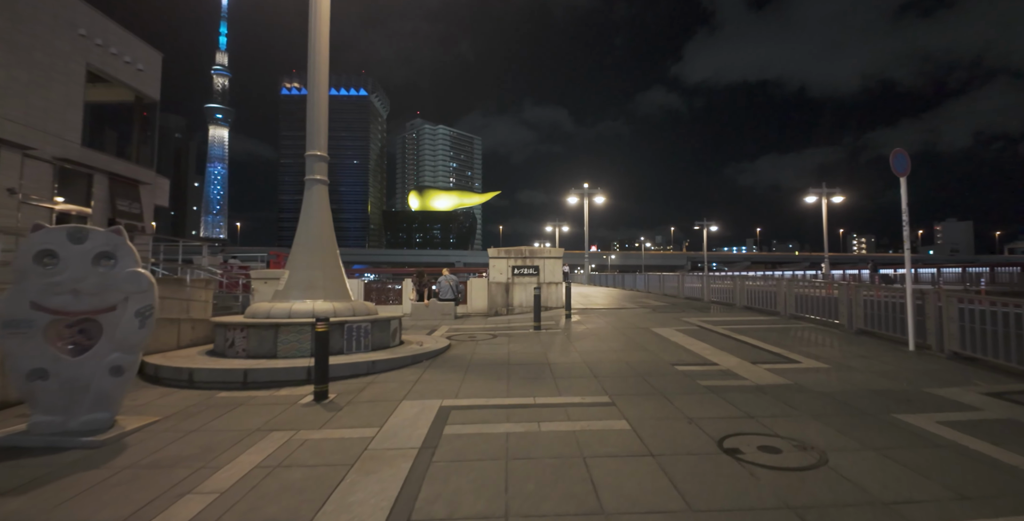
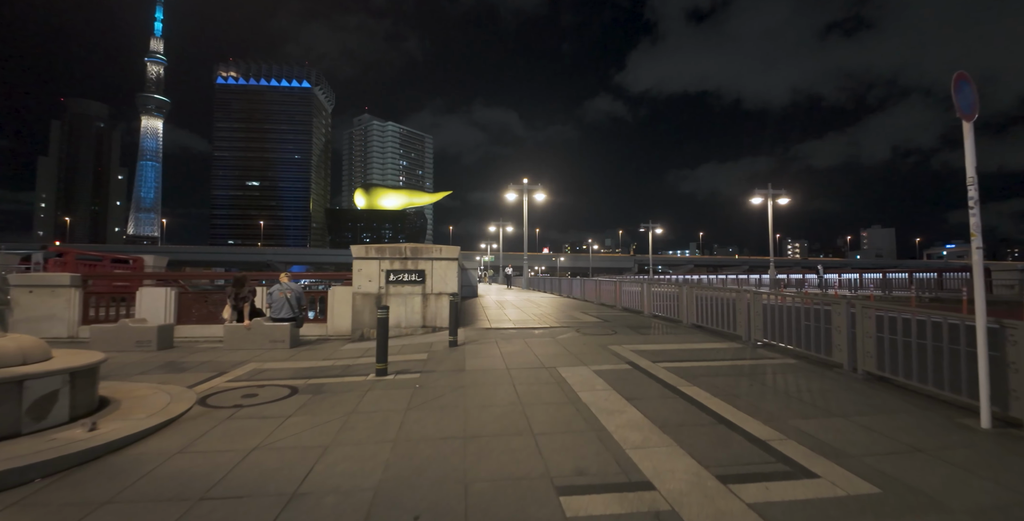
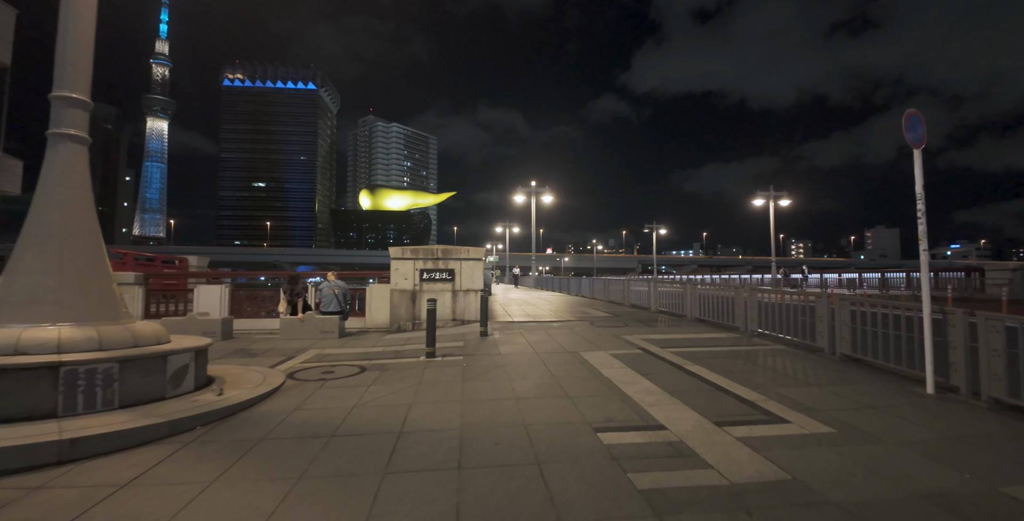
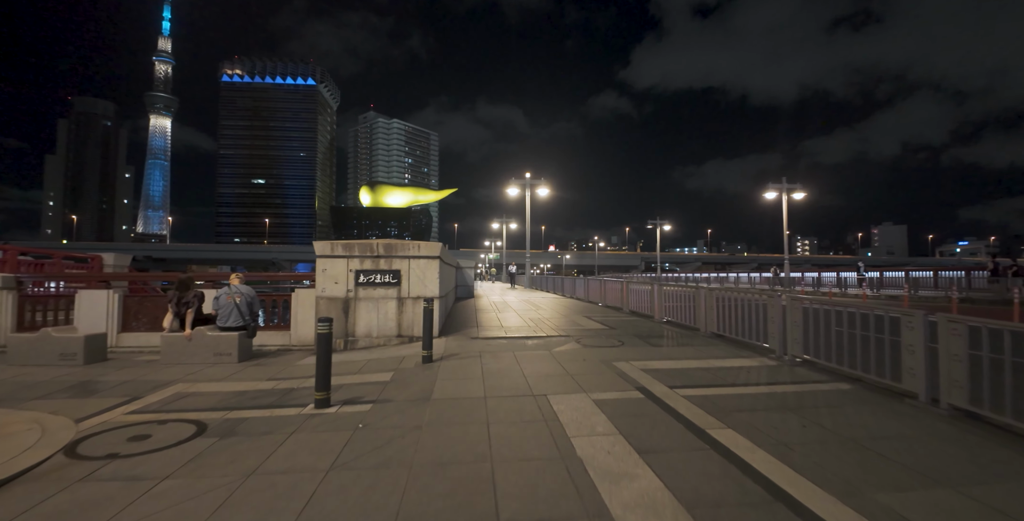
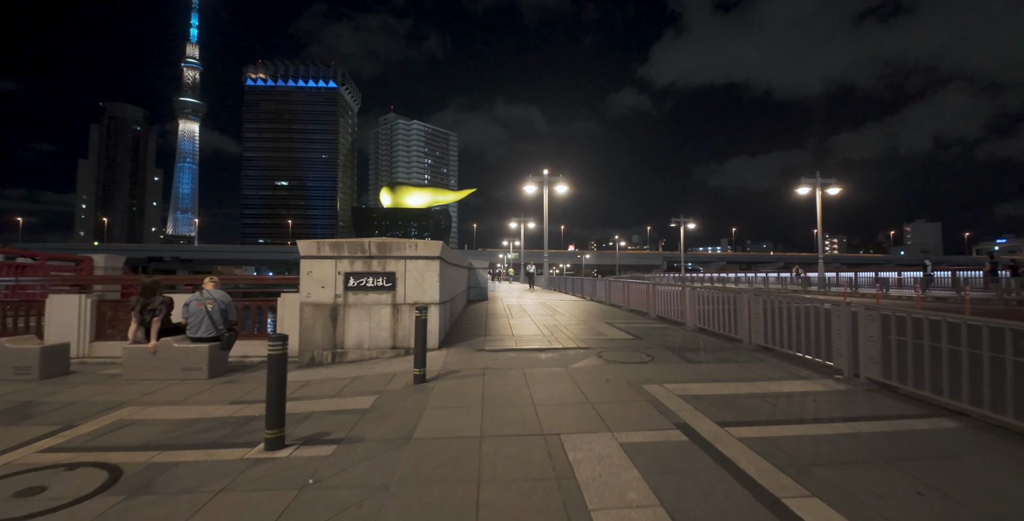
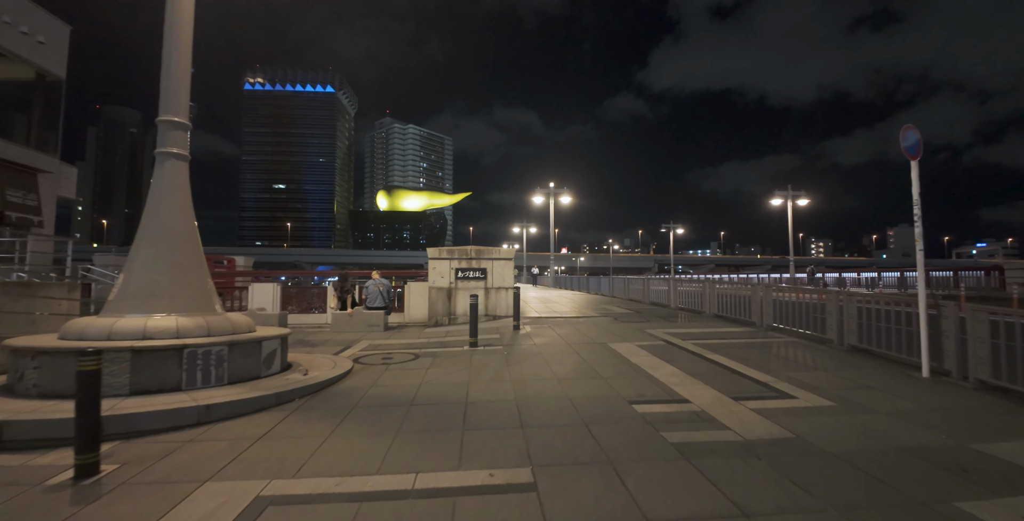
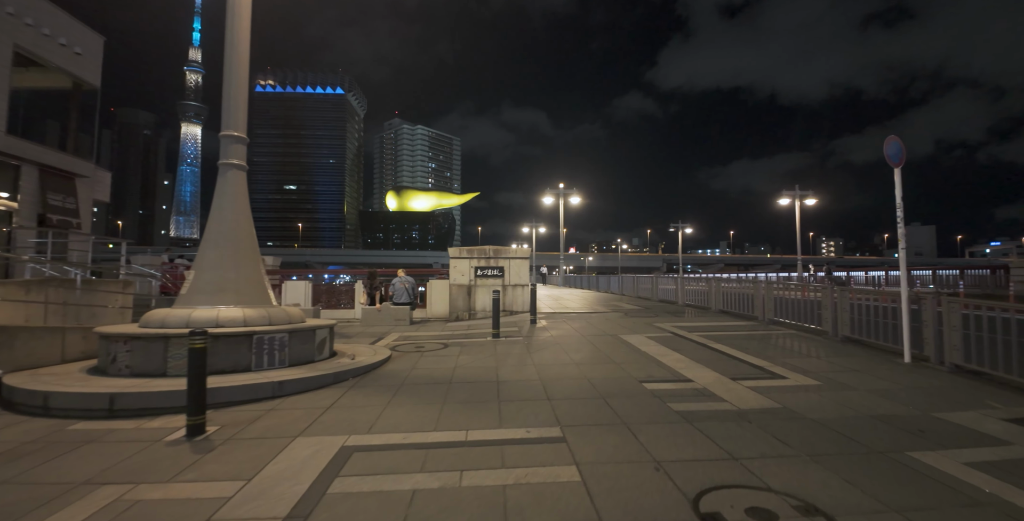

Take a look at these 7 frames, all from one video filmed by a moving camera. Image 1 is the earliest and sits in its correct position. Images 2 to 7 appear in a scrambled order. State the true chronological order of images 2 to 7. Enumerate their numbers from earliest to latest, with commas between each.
7, 6, 3, 2, 4, 5
